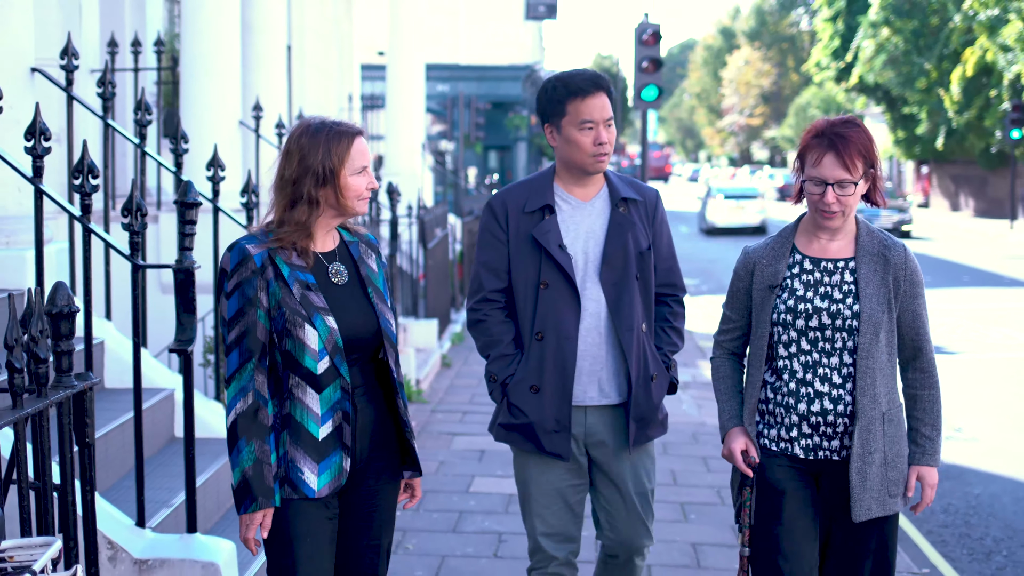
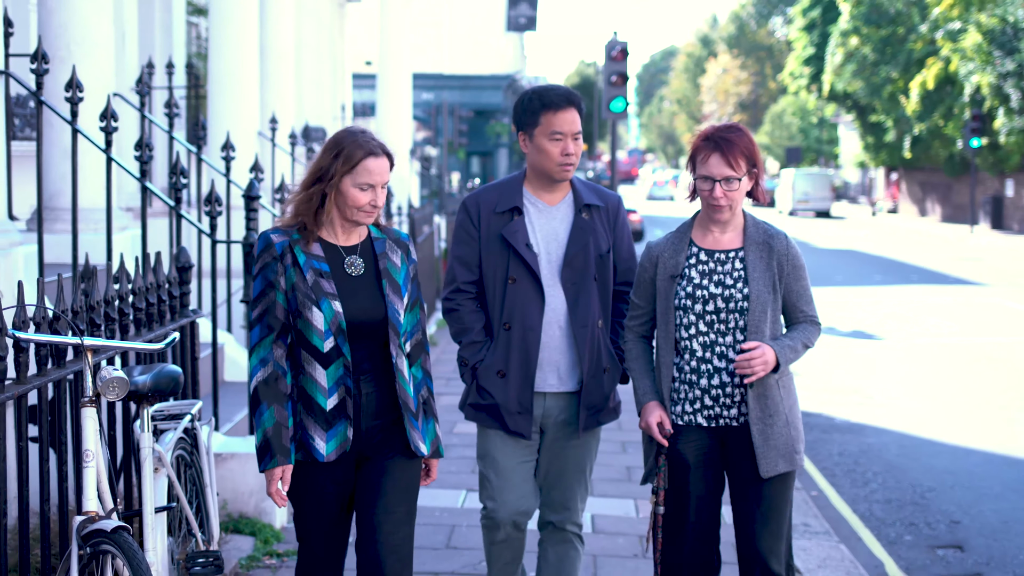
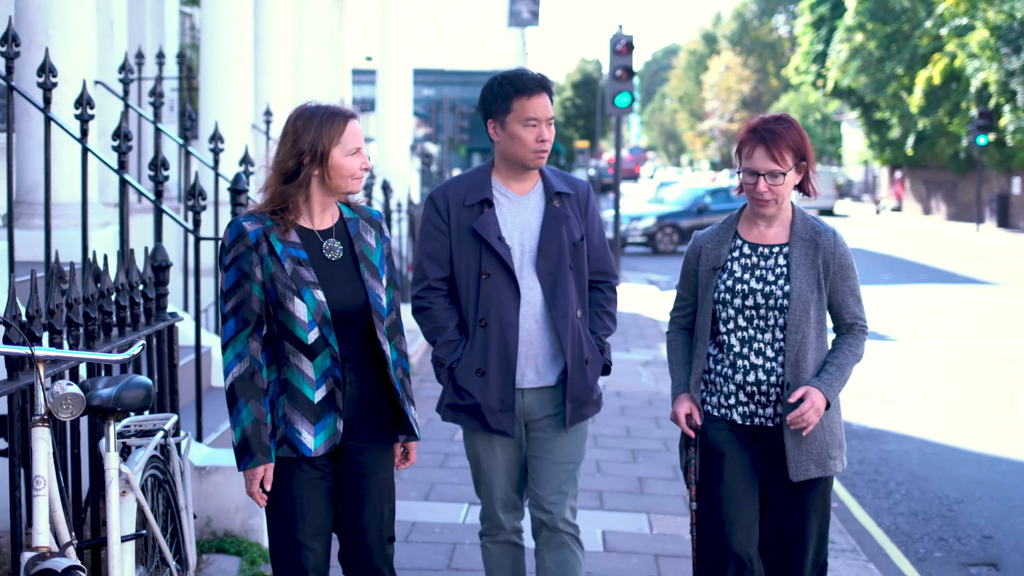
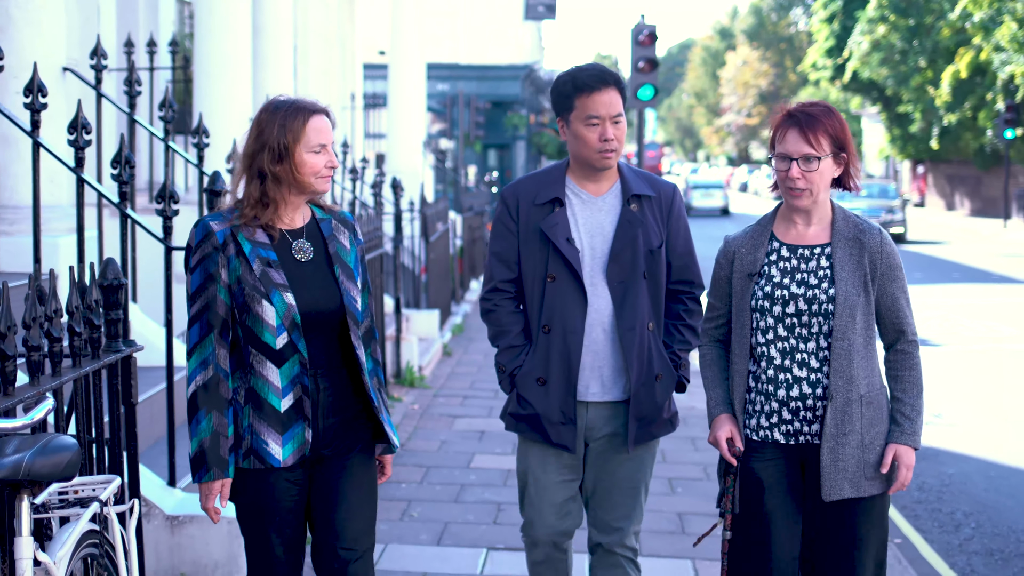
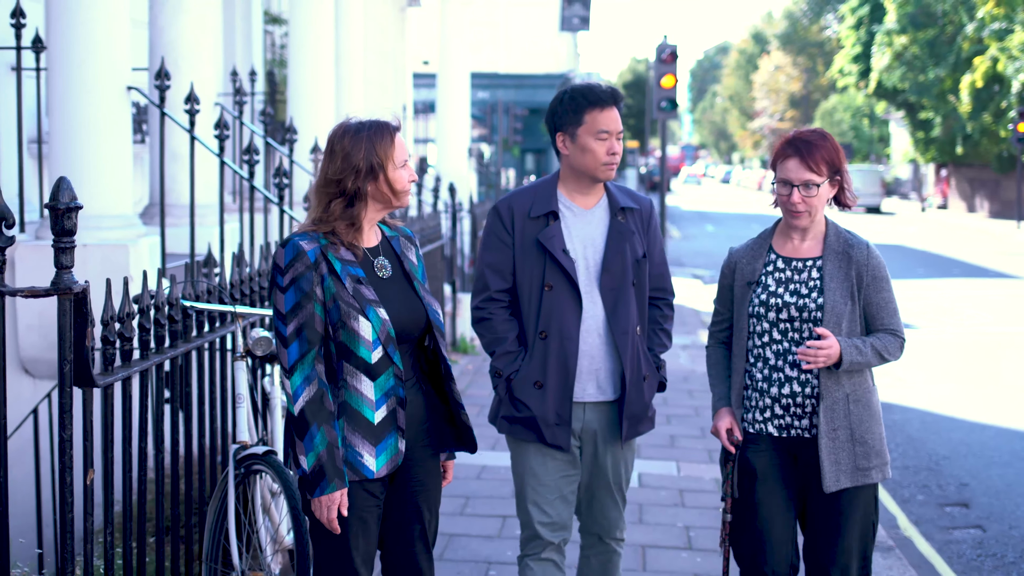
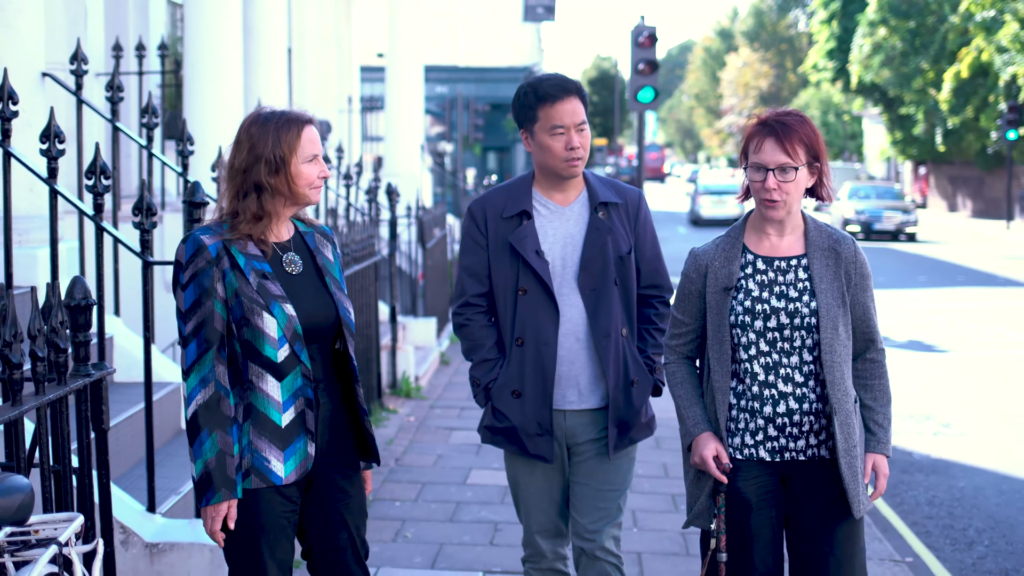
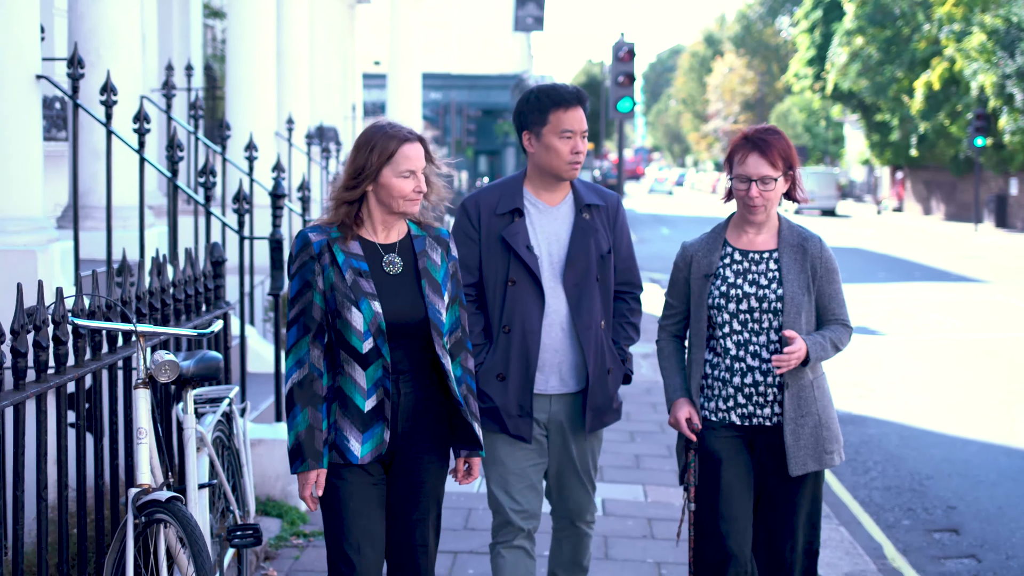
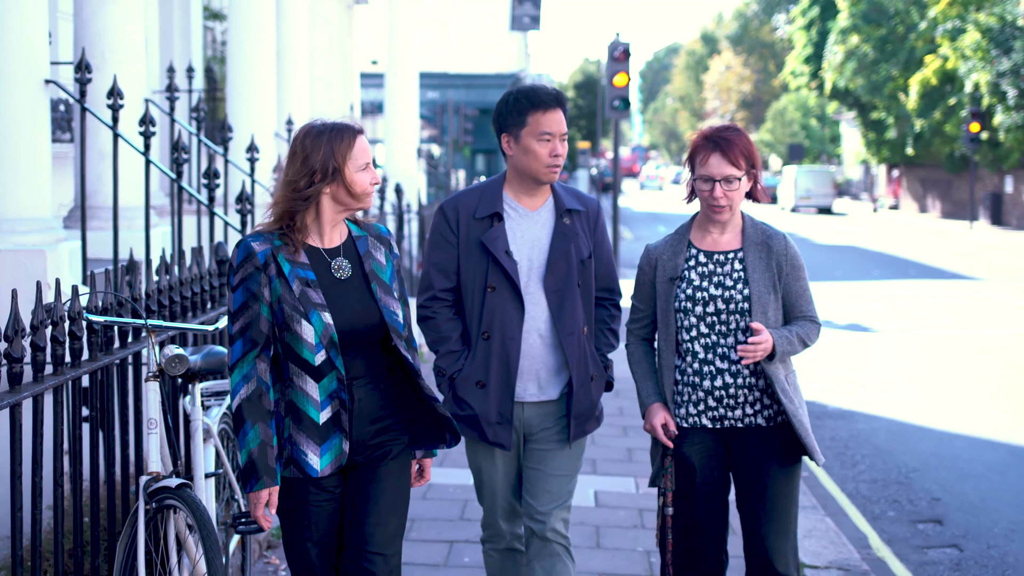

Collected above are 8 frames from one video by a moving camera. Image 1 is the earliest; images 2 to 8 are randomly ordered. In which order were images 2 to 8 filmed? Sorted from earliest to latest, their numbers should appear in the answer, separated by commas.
6, 4, 3, 2, 7, 8, 5
